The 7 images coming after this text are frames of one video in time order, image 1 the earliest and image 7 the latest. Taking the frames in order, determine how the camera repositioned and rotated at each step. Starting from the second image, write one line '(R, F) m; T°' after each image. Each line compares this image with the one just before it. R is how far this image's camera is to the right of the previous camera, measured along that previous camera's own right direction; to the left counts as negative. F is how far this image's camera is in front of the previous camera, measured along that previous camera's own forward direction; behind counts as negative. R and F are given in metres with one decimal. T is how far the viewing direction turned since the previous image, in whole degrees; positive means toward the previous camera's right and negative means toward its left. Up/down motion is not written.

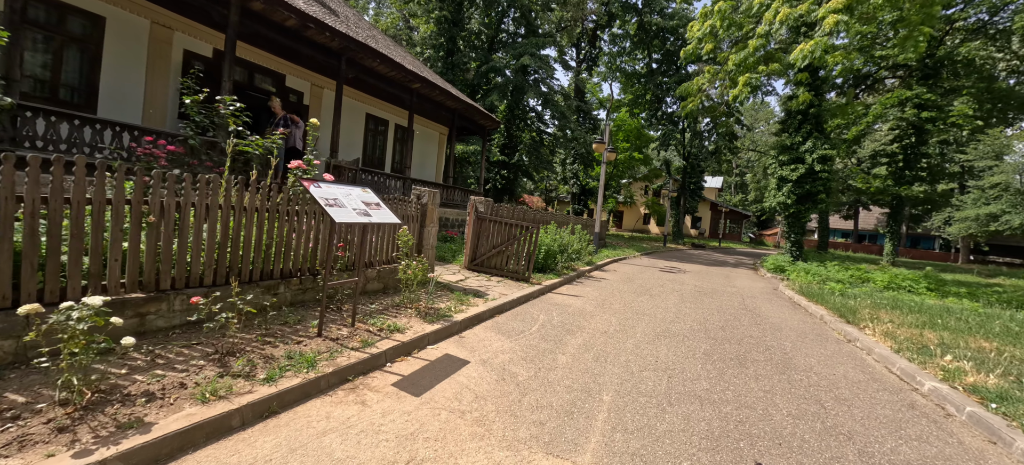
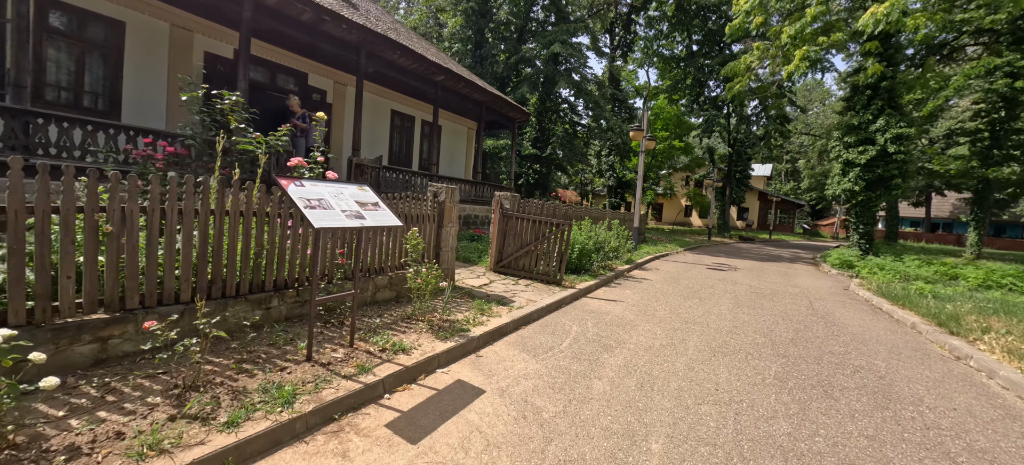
(+0.1, +0.7) m; -5°
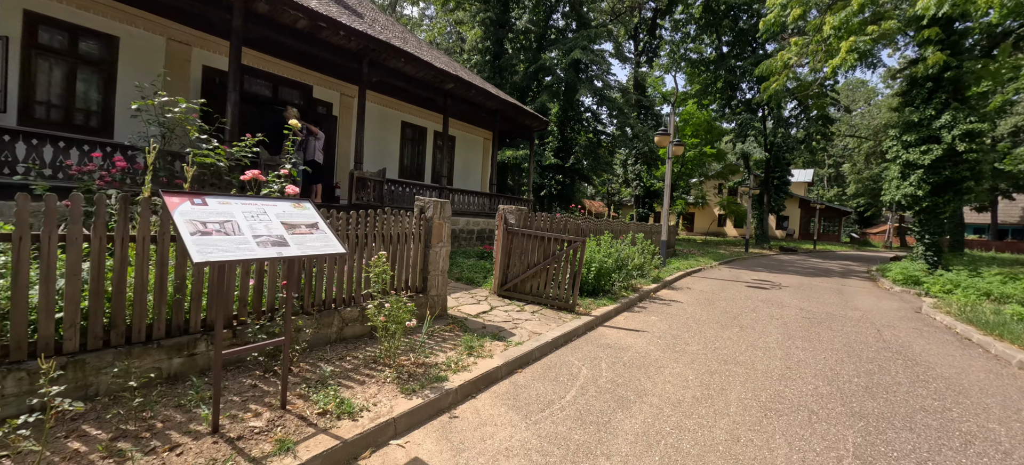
(+0.4, +0.9) m; -4°
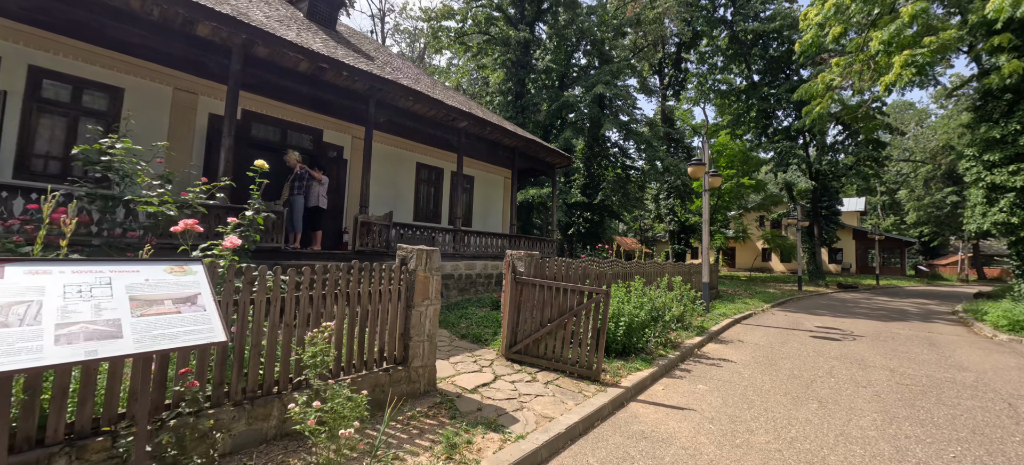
(+0.3, +1.0) m; -4°
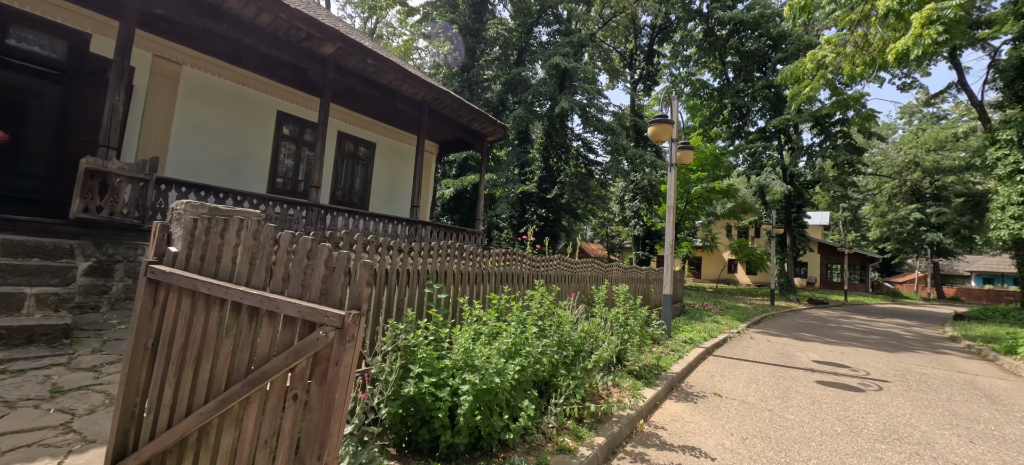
(+1.6, +3.2) m; +4°
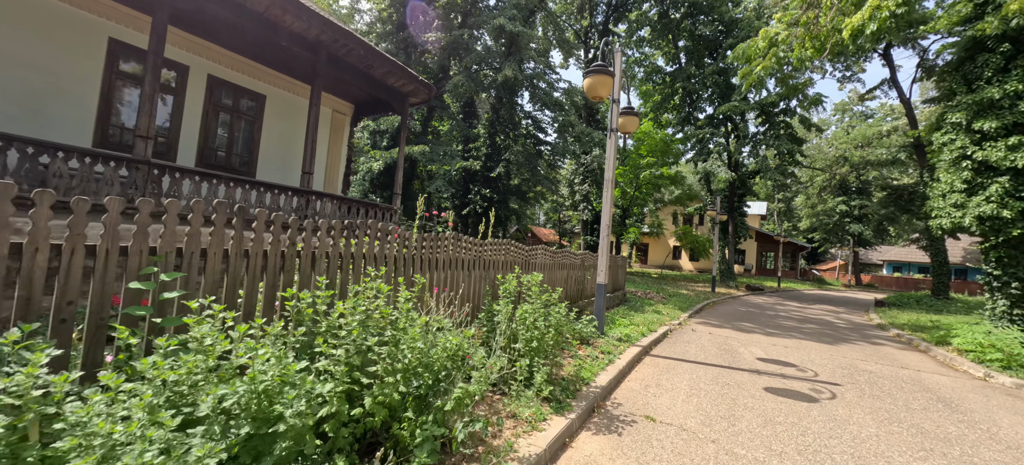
(+0.7, +1.3) m; +6°
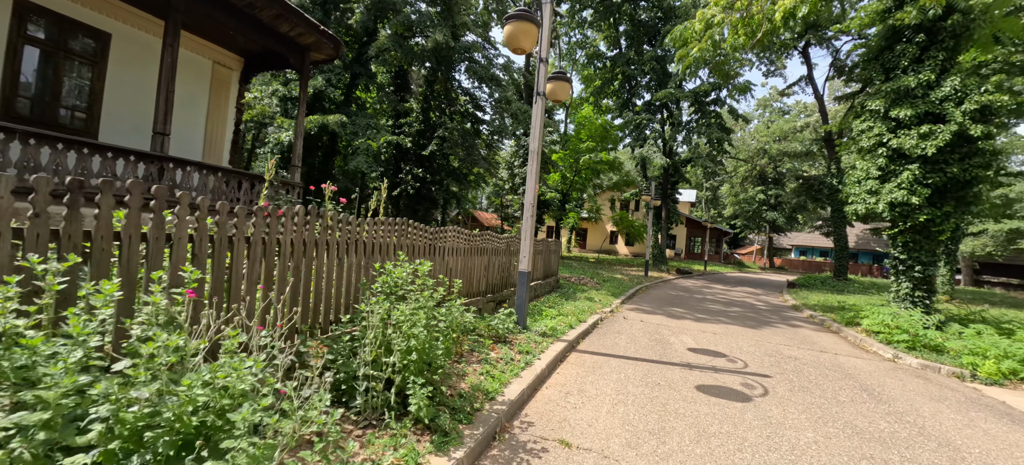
(+0.4, +0.9) m; +8°
